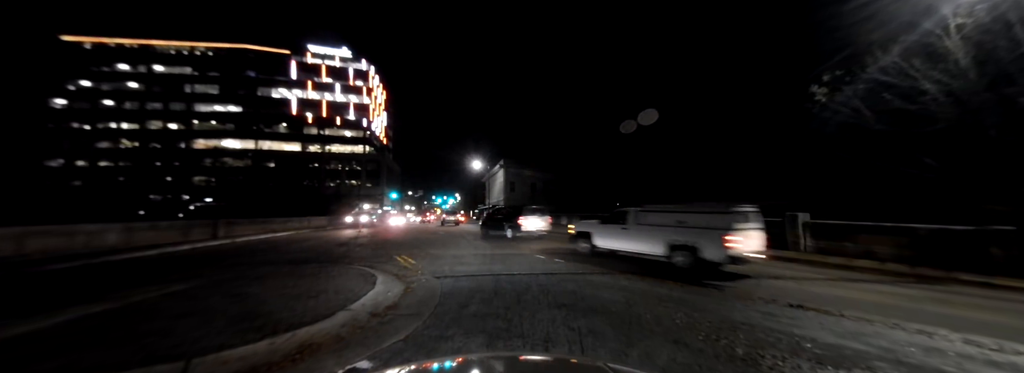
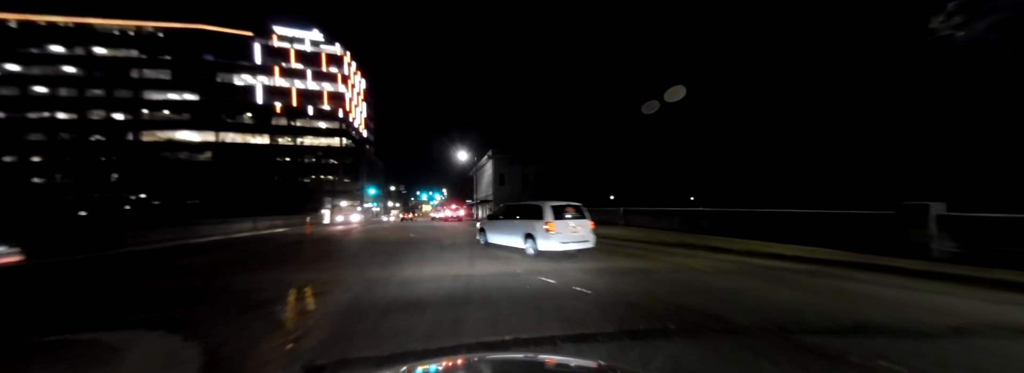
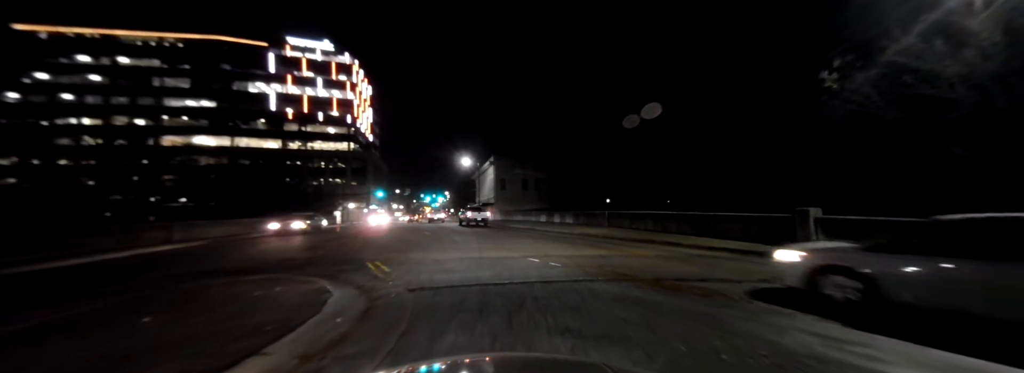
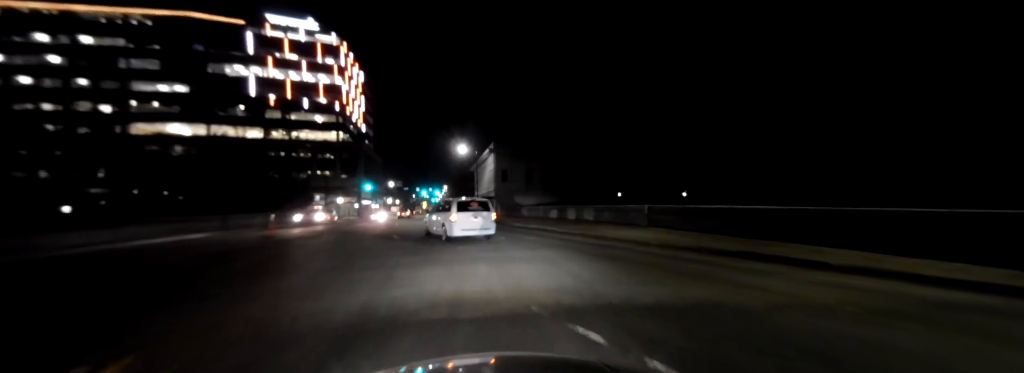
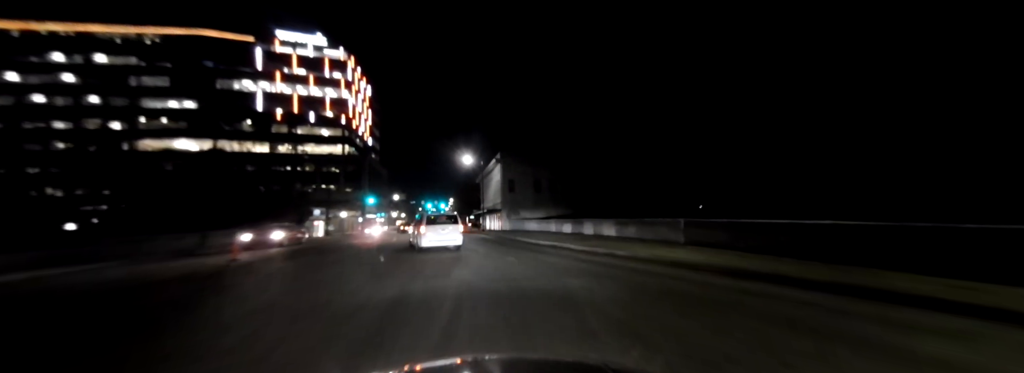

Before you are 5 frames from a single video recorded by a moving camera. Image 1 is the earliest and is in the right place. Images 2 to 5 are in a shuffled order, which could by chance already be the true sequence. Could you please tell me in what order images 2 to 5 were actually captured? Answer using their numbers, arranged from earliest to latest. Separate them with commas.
3, 2, 4, 5
